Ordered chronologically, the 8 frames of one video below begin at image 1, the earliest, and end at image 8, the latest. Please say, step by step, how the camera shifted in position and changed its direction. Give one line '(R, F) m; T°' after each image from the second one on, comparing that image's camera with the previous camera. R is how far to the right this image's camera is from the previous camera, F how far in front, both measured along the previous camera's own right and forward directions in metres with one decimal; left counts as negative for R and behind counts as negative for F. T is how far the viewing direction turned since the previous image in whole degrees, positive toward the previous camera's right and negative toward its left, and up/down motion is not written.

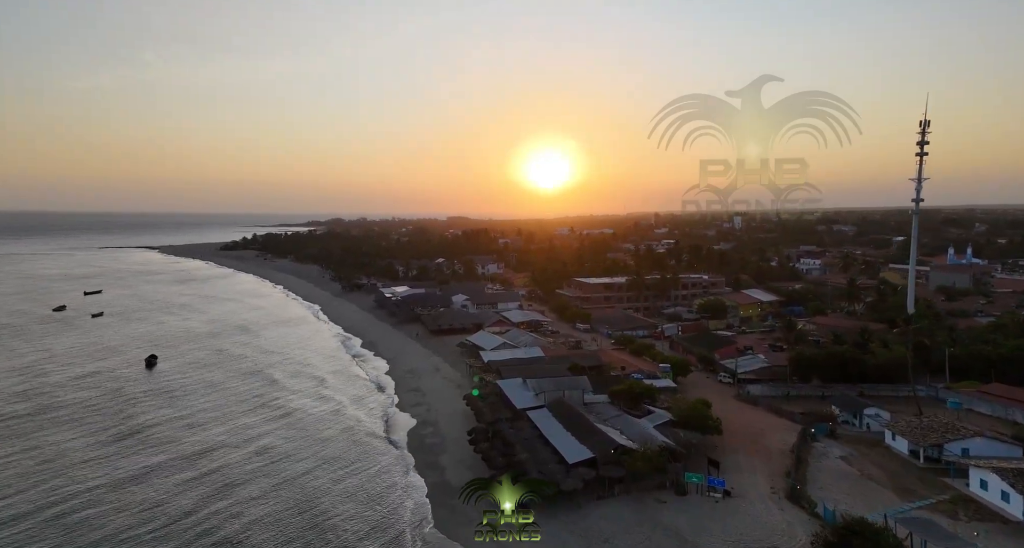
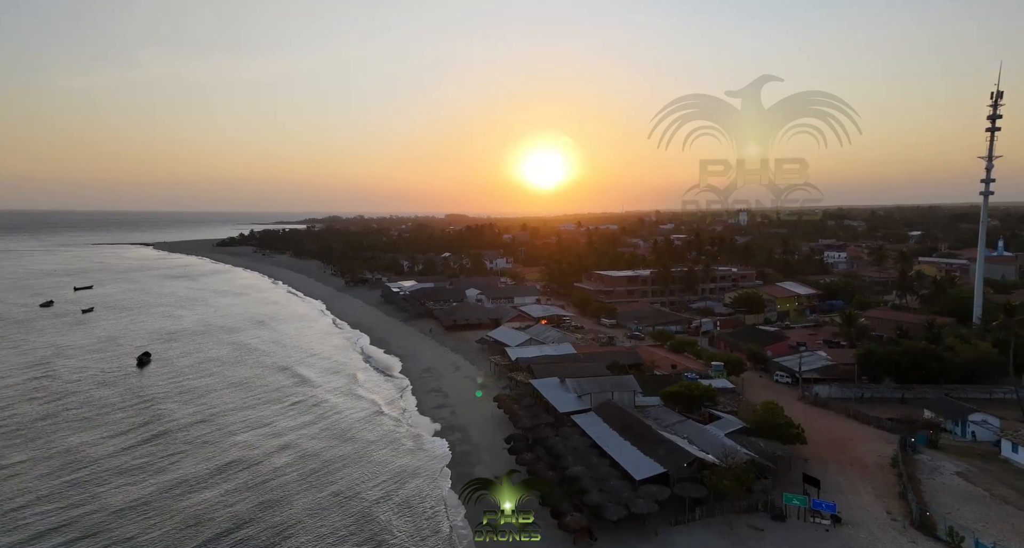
(-2.0, +4.1) m; 0°
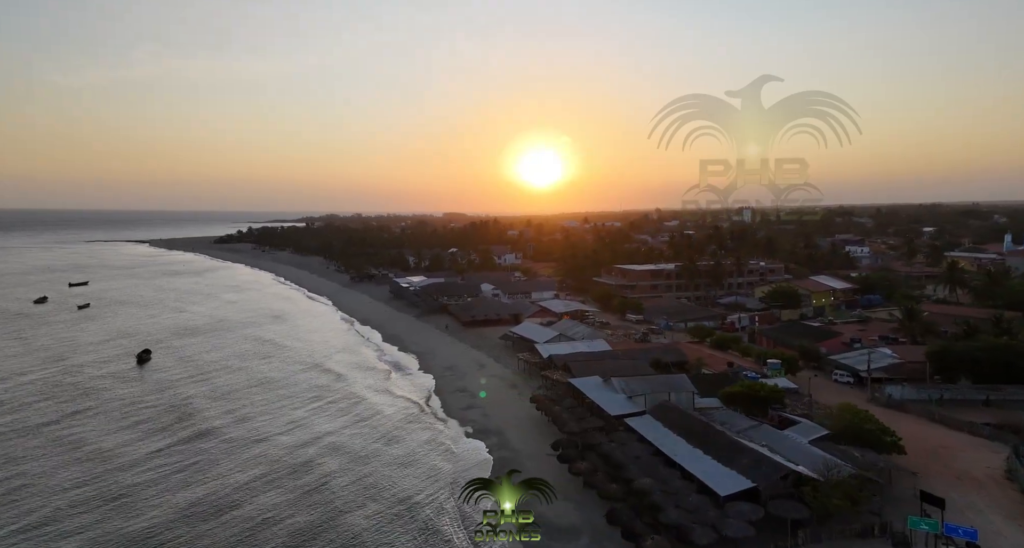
(-2.0, +3.1) m; 0°
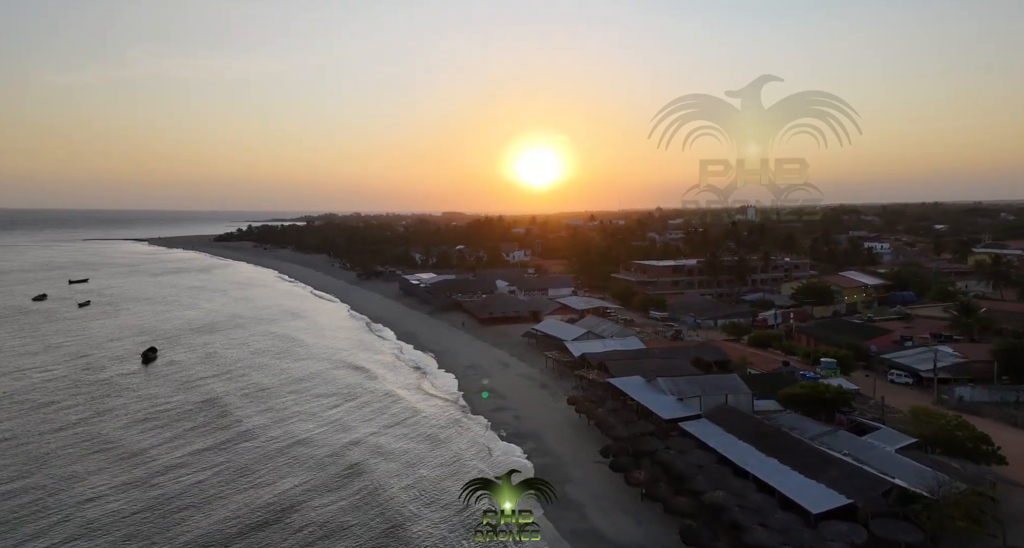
(-1.7, +2.2) m; 0°
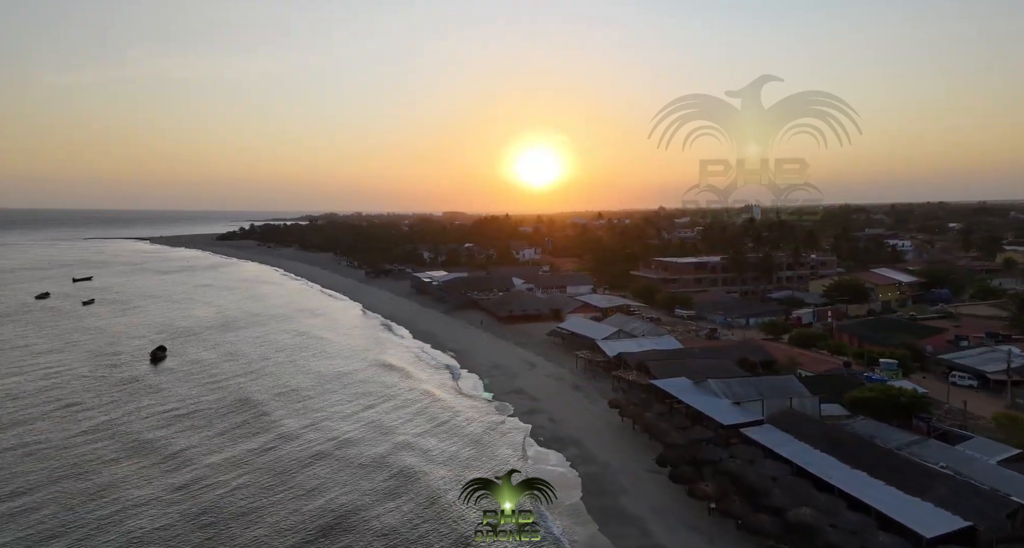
(-1.7, +2.0) m; 0°
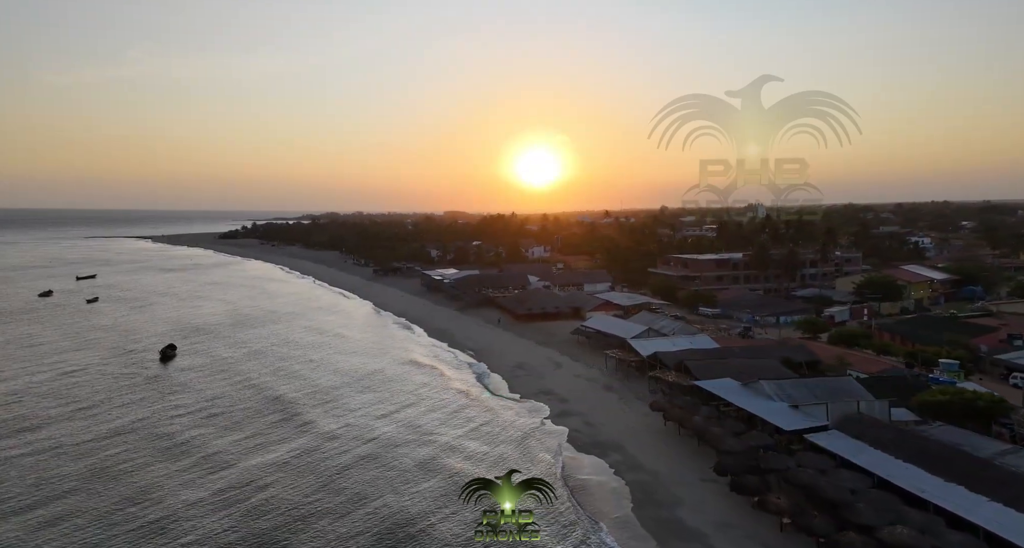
(-1.5, +1.7) m; 0°
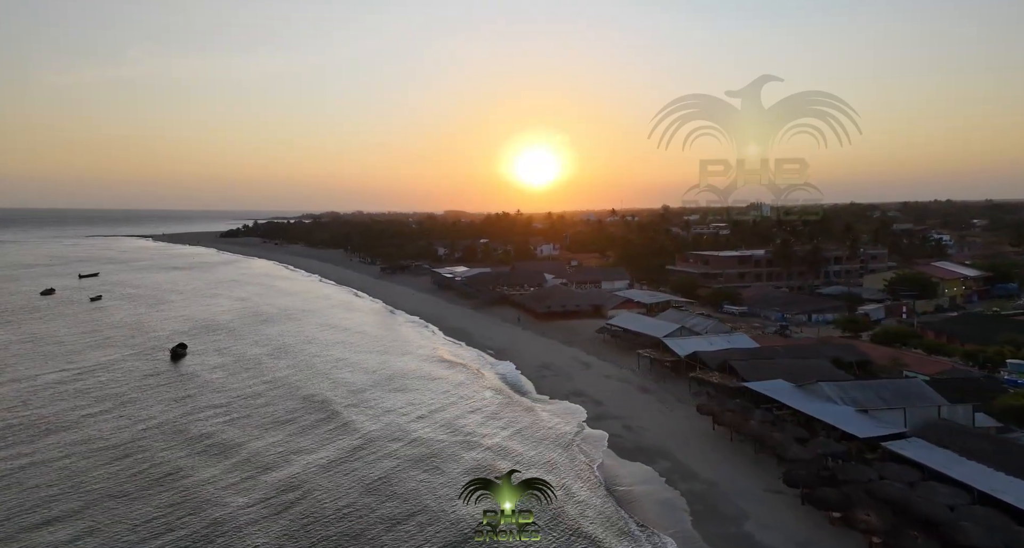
(-1.5, +1.6) m; 0°
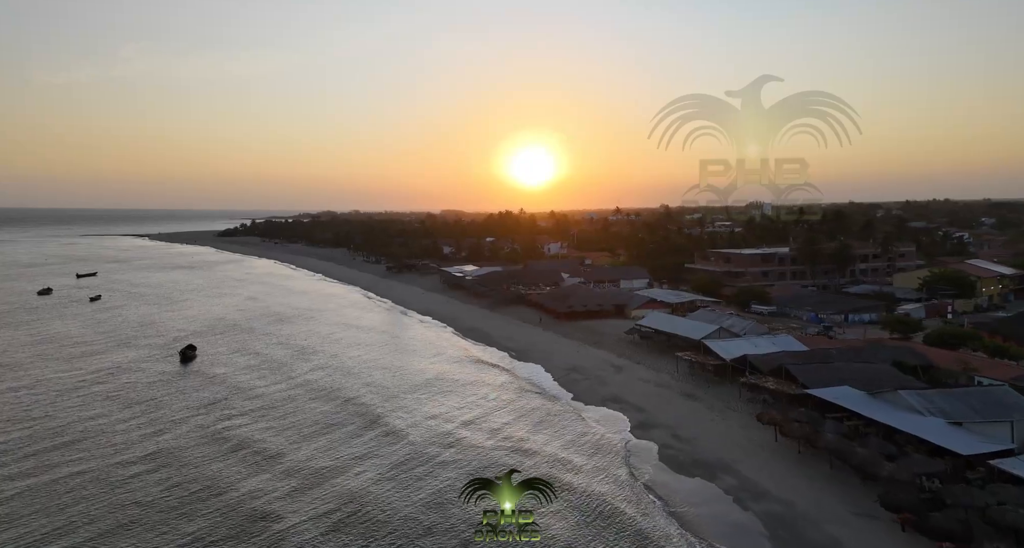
(-1.5, +2.0) m; 0°
